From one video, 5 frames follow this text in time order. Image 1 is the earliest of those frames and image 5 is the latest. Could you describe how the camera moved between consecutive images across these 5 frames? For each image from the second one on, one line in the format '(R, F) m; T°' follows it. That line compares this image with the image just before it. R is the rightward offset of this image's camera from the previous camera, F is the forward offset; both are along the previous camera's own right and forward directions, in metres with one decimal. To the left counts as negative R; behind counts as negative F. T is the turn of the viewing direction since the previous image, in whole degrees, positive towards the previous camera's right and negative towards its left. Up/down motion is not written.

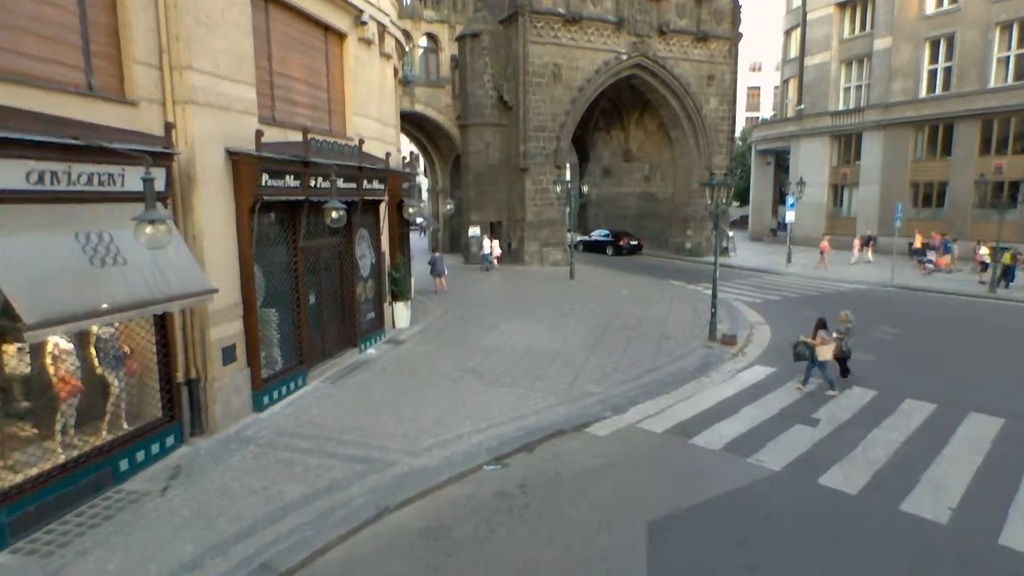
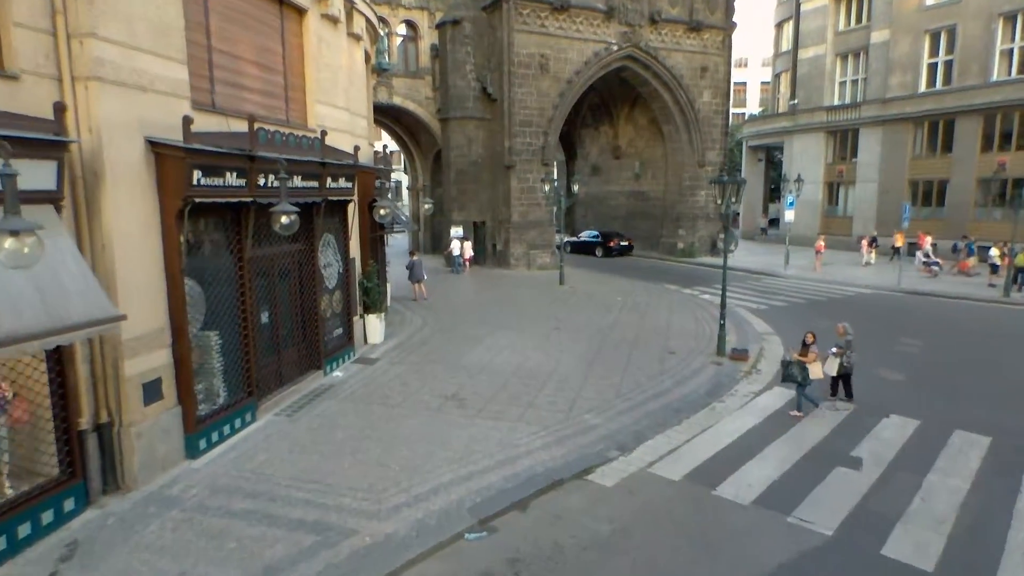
(0.0, +1.4) m; +1°
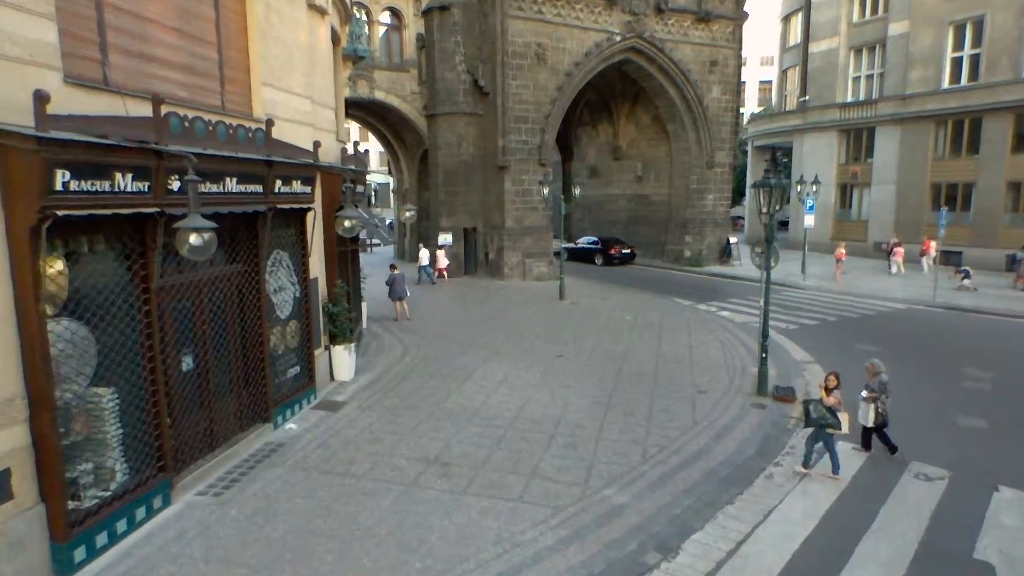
(-0.1, +2.0) m; +1°
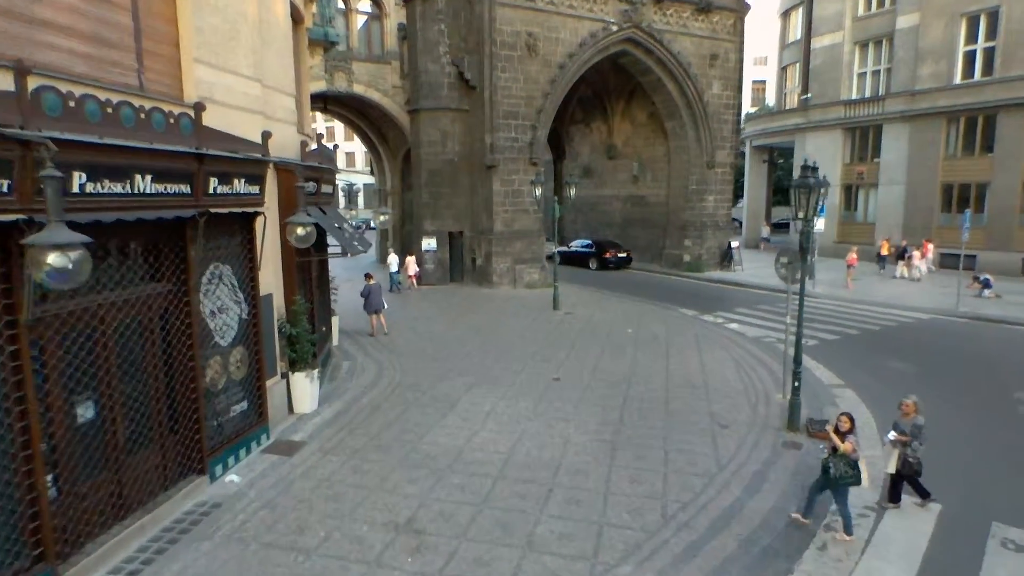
(0.0, +1.4) m; +1°
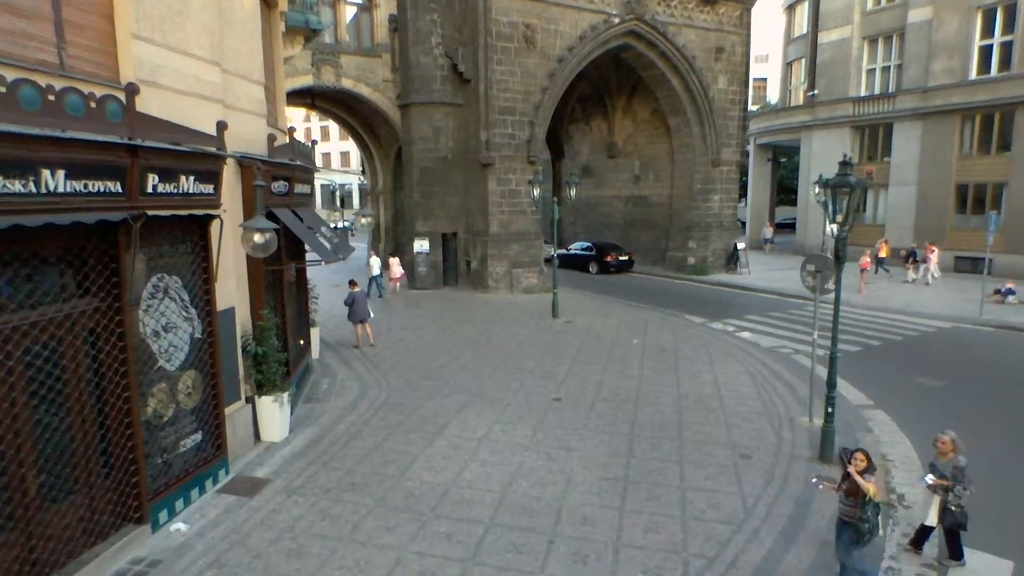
(0.0, +1.0) m; 0°
